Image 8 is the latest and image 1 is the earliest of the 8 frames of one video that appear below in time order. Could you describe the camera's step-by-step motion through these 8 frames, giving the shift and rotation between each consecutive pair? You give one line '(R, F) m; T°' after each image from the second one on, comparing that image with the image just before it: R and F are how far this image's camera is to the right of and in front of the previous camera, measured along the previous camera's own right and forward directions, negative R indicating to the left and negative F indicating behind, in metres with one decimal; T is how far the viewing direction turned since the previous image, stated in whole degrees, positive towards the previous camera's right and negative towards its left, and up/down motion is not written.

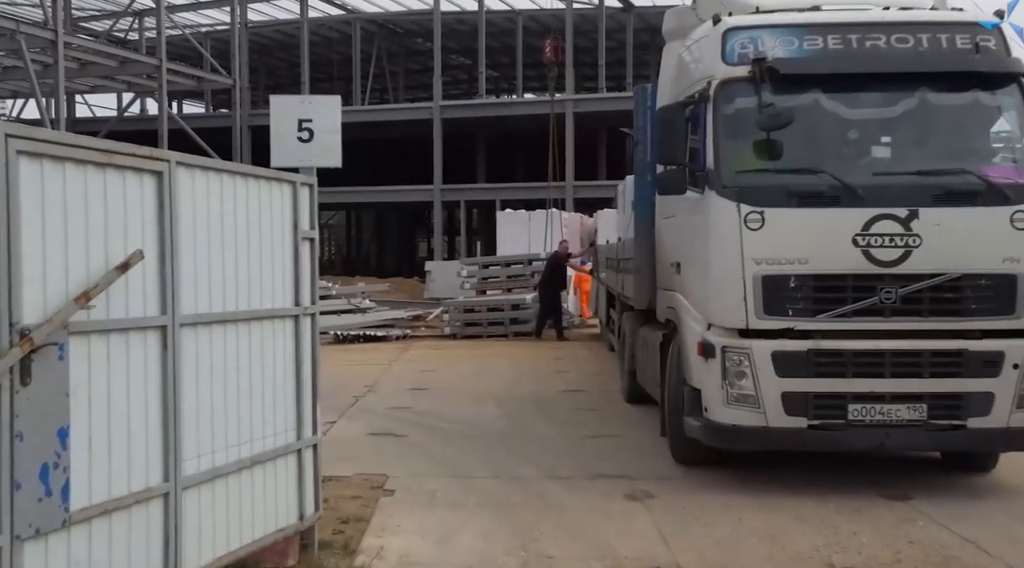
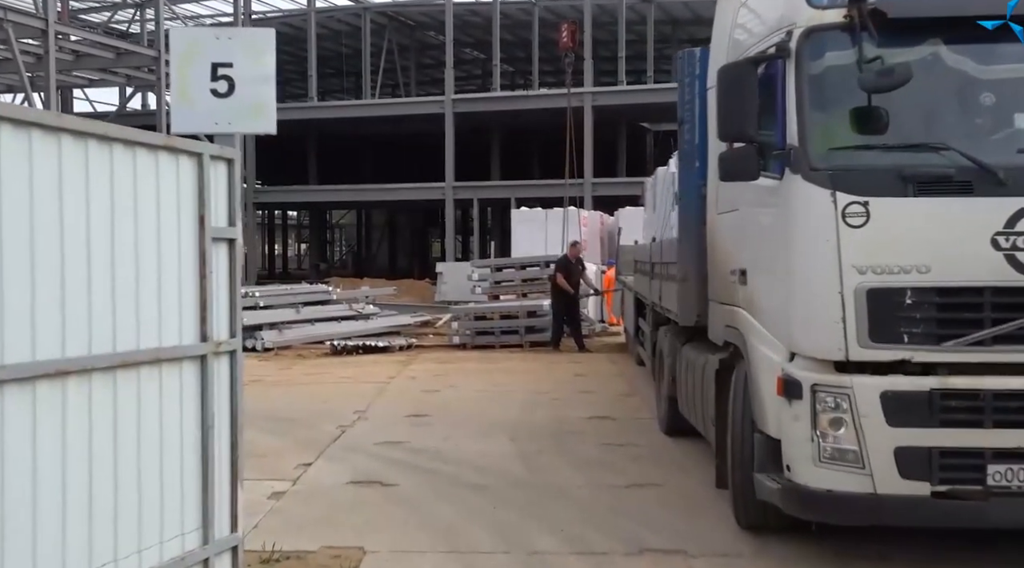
(0.0, +1.7) m; -1°
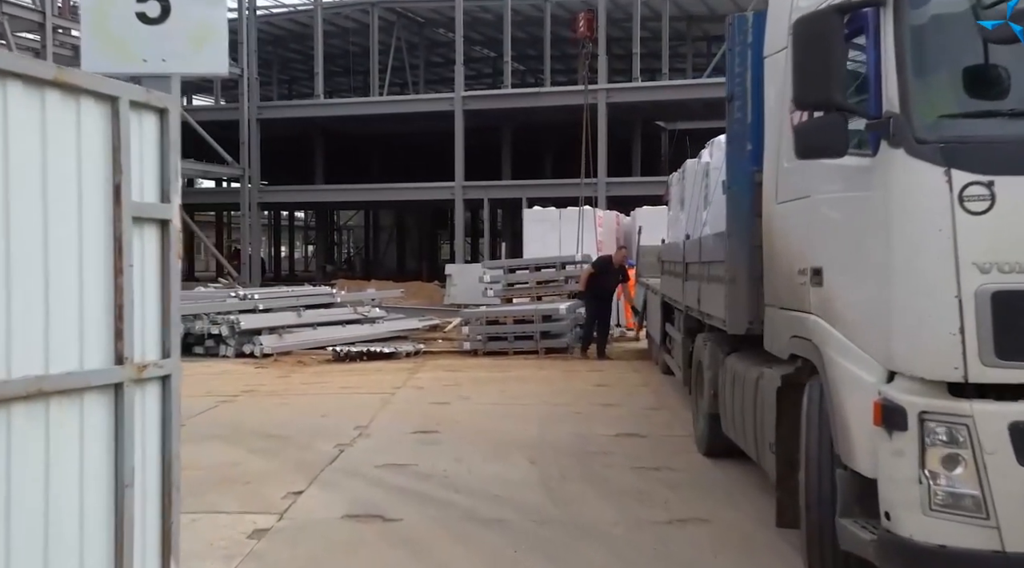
(-0.1, +1.0) m; 0°
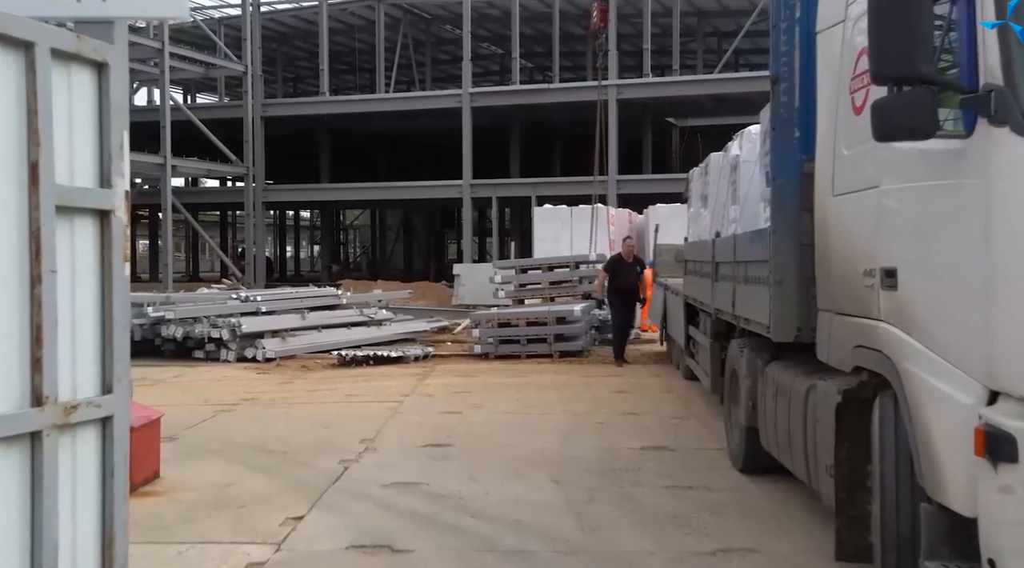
(-0.1, +0.6) m; 0°
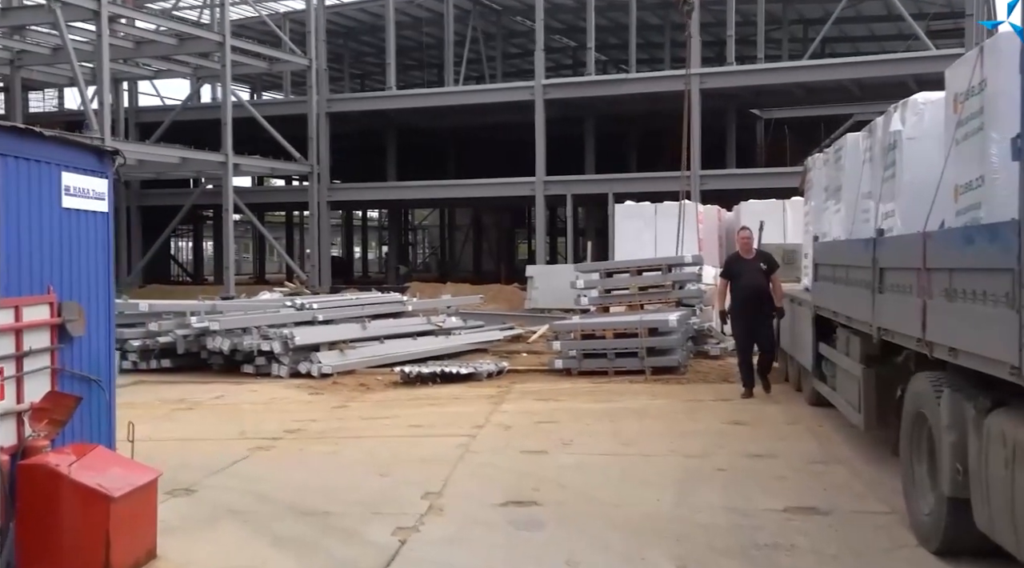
(-0.2, +1.8) m; -4°
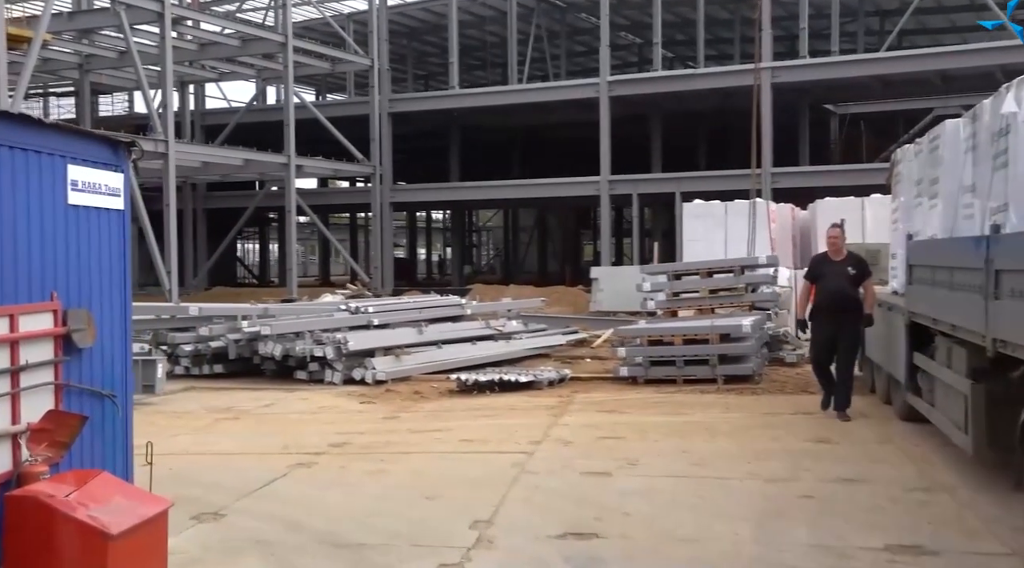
(0.0, +0.7) m; -4°
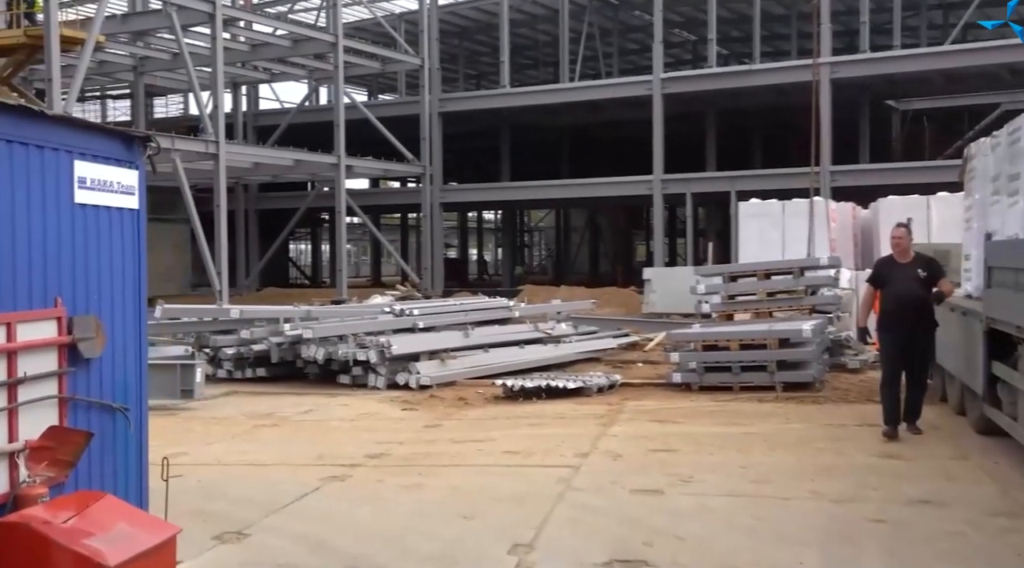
(+0.1, +0.5) m; -3°
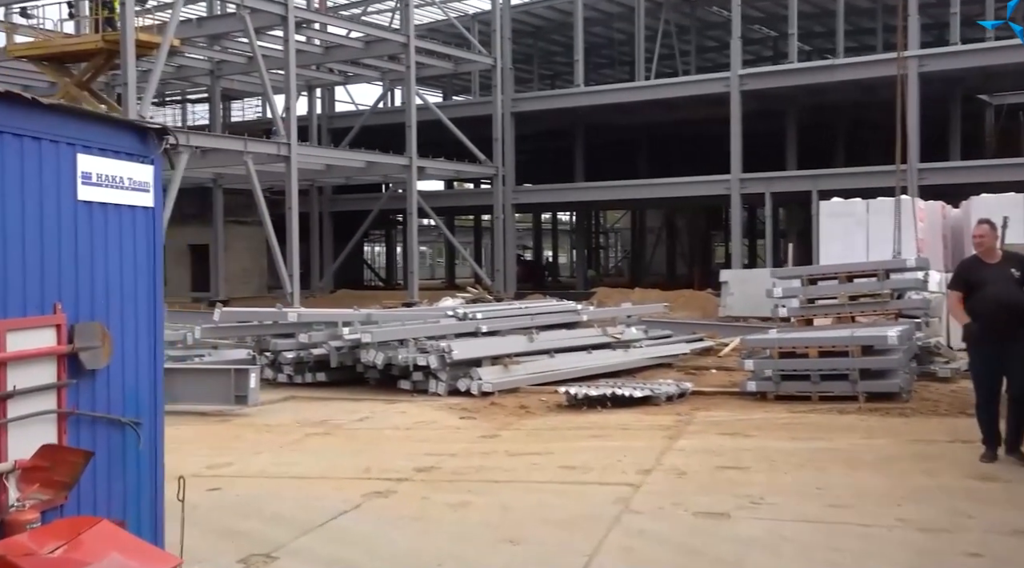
(+0.1, +0.5) m; -4°
